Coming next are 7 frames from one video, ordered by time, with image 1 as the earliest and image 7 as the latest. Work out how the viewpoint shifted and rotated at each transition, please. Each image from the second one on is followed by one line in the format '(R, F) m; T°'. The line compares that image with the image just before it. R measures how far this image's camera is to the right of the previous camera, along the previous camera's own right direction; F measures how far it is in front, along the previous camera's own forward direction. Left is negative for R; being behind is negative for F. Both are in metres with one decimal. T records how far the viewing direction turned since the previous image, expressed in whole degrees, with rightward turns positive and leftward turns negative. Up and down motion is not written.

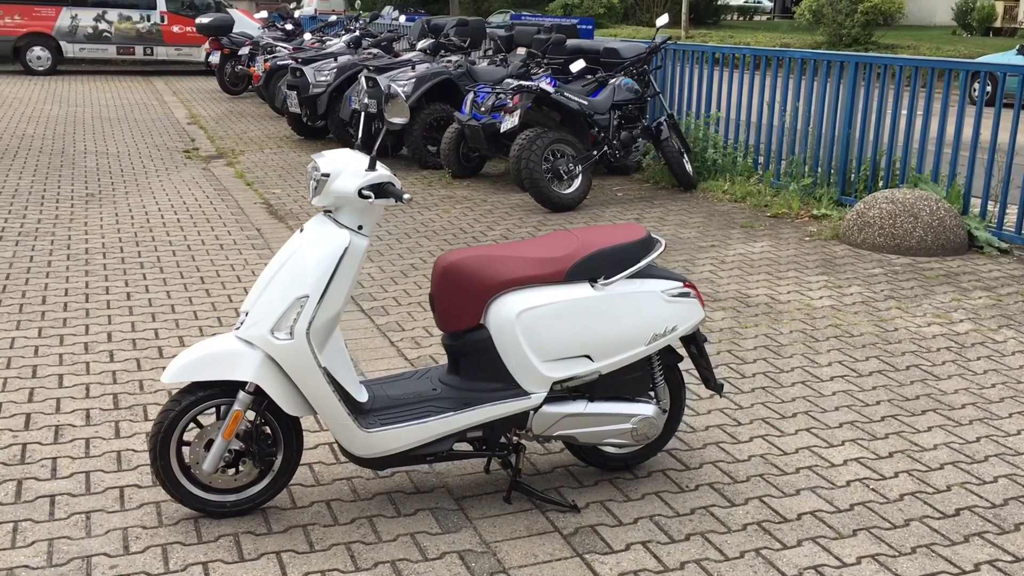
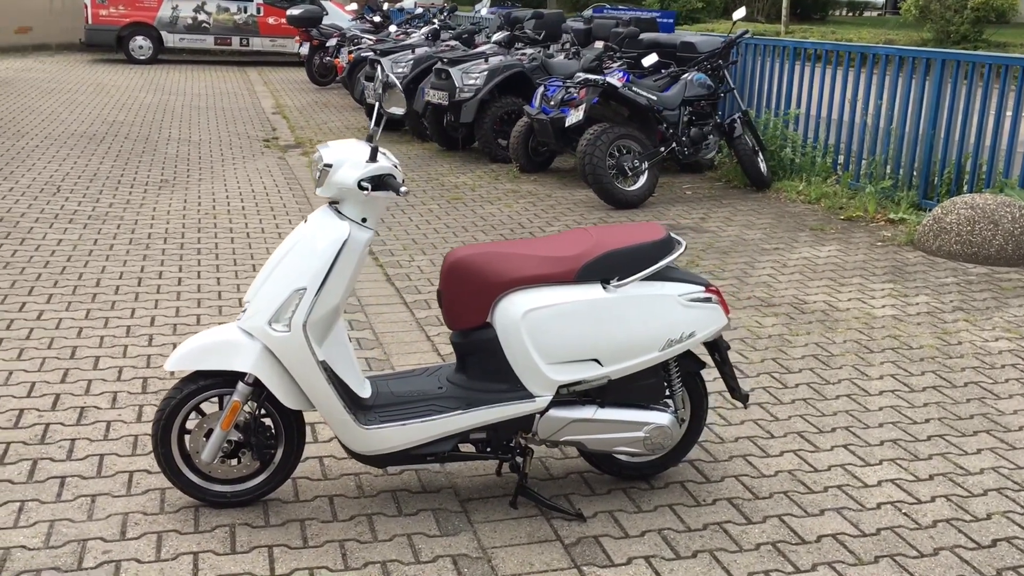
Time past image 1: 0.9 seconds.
(+0.3, +0.1) m; -5°
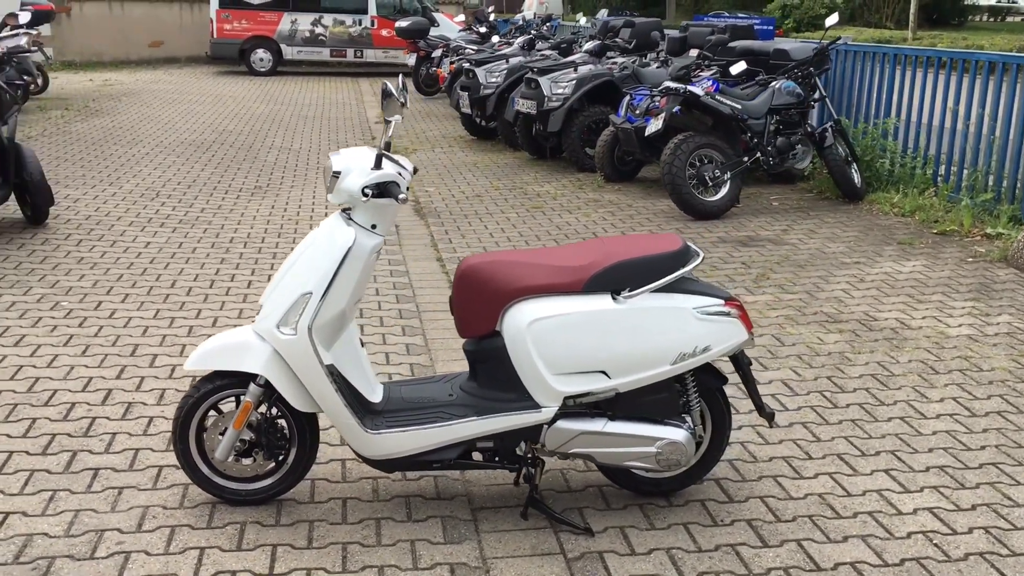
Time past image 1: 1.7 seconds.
(+0.4, 0.0) m; -7°
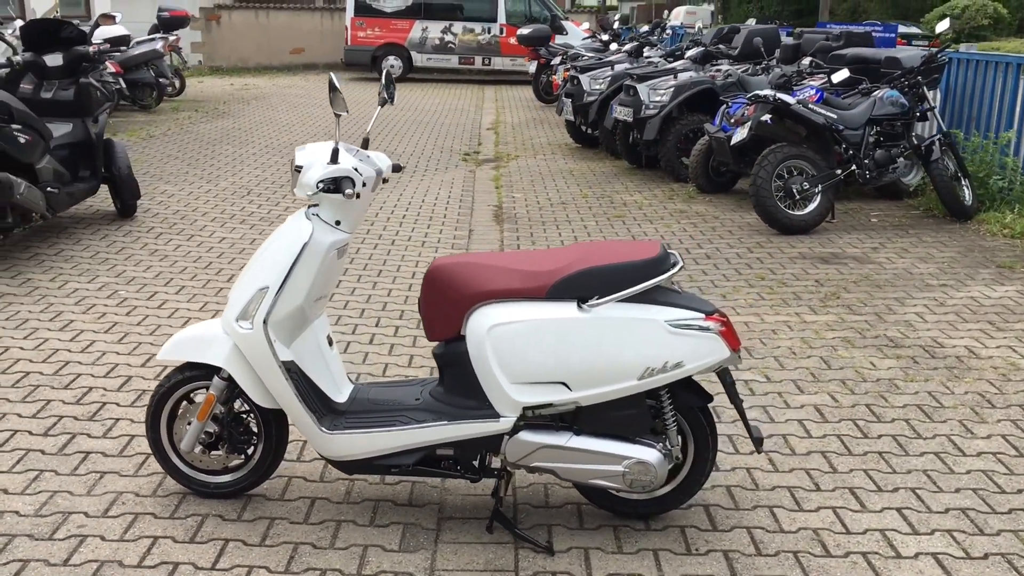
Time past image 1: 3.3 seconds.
(+0.6, +0.2) m; -8°
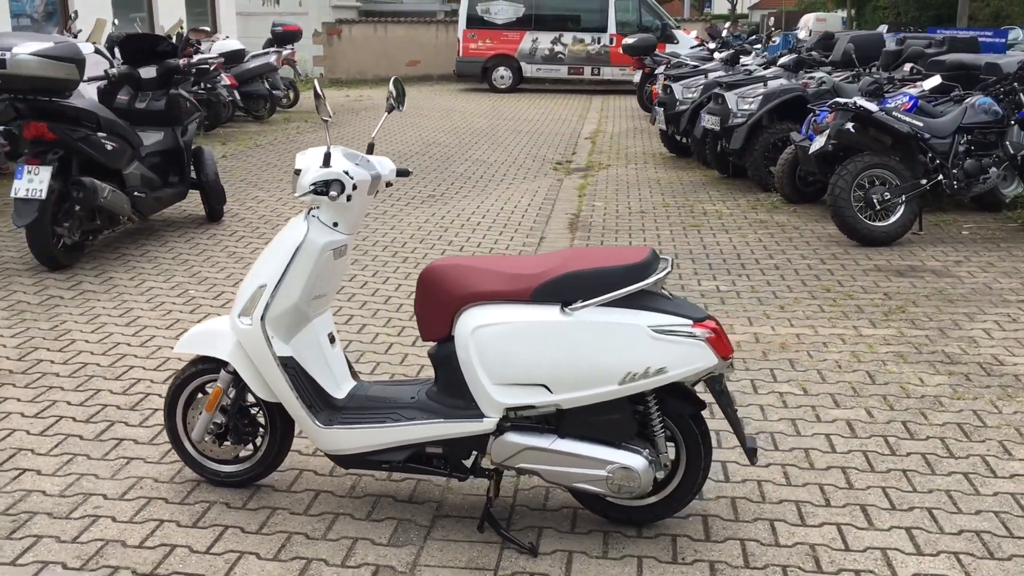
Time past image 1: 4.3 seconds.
(+0.4, 0.0) m; -7°
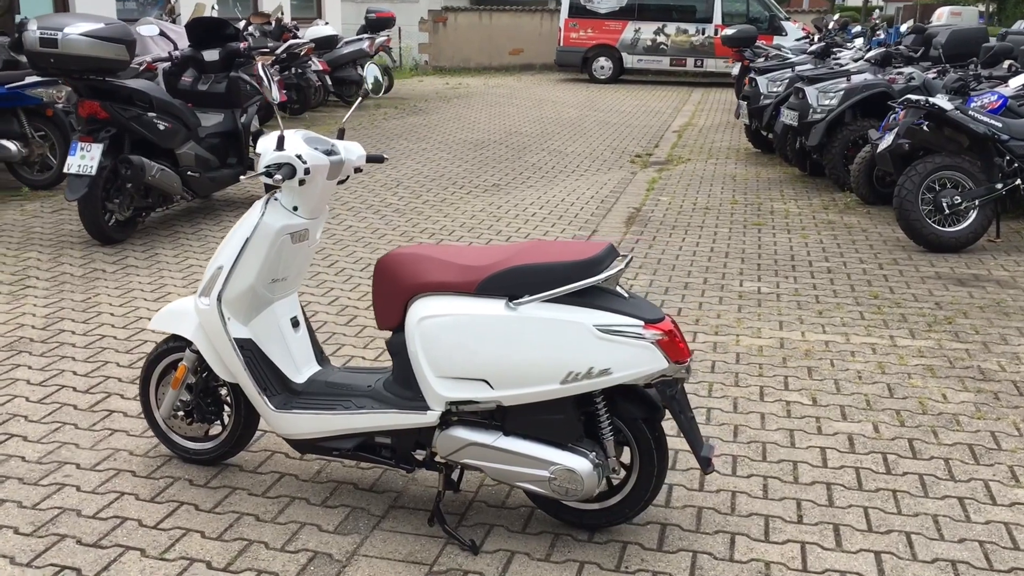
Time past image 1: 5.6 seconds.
(+0.5, +0.1) m; -6°
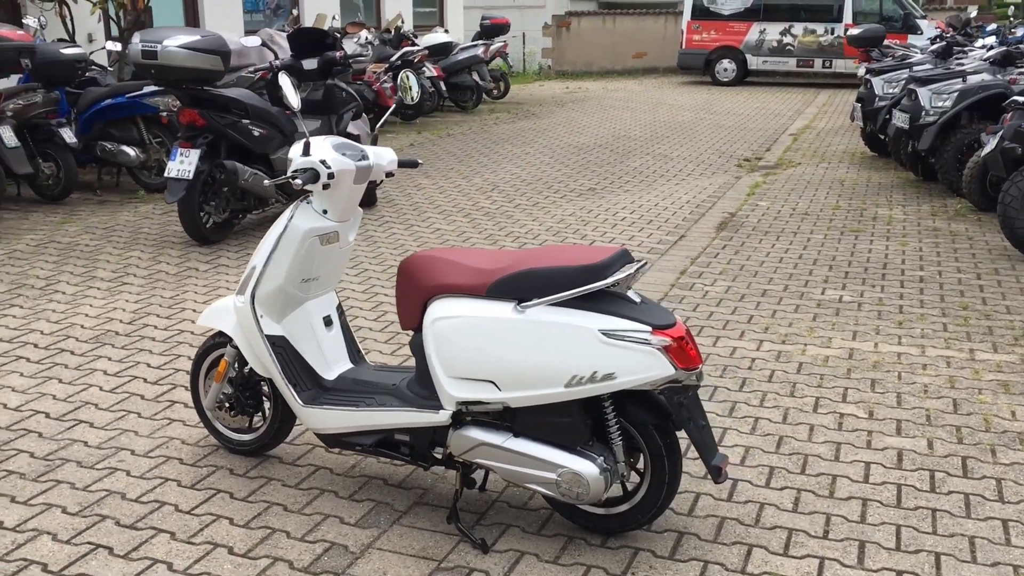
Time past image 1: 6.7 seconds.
(+0.4, 0.0) m; -8°
